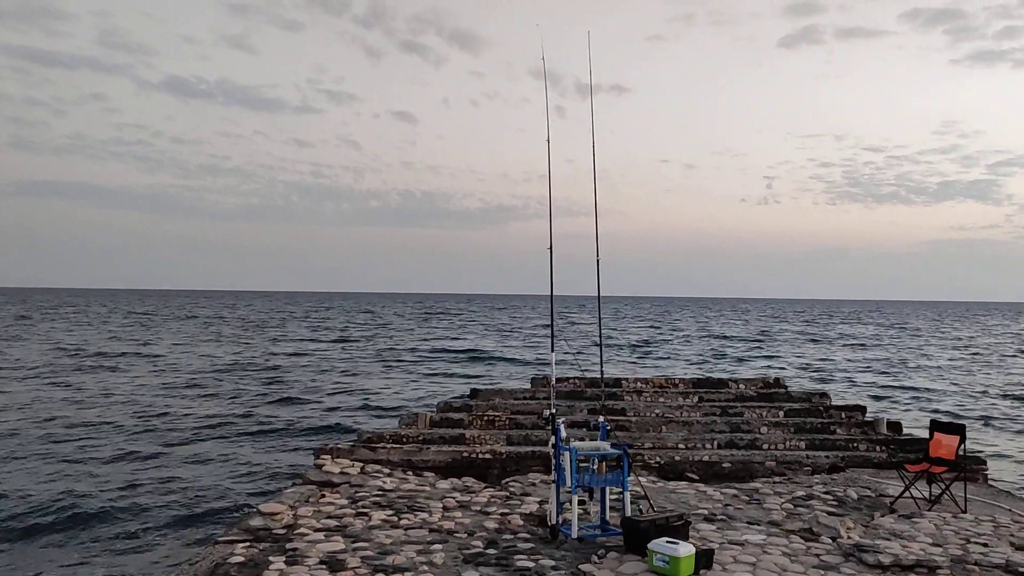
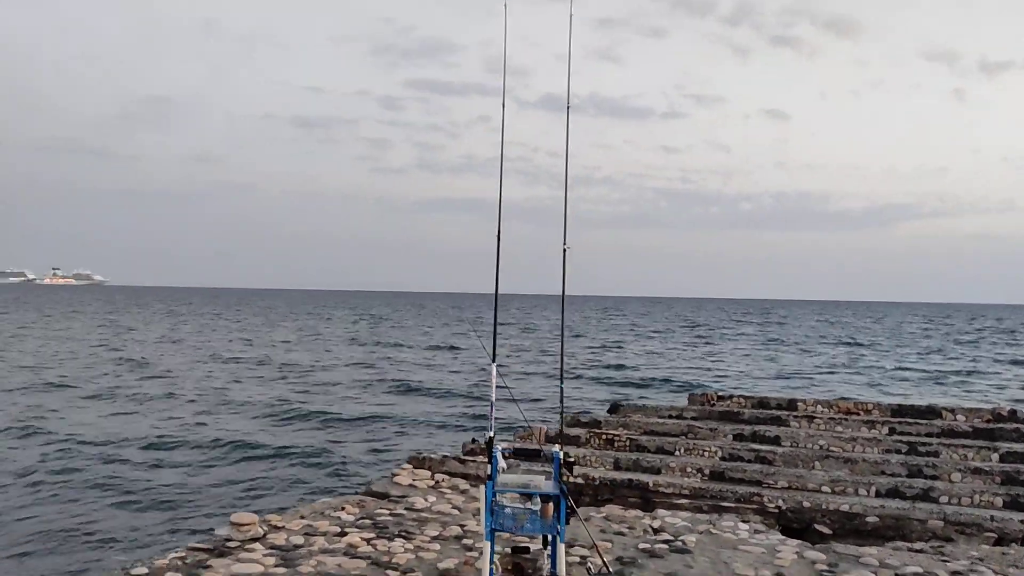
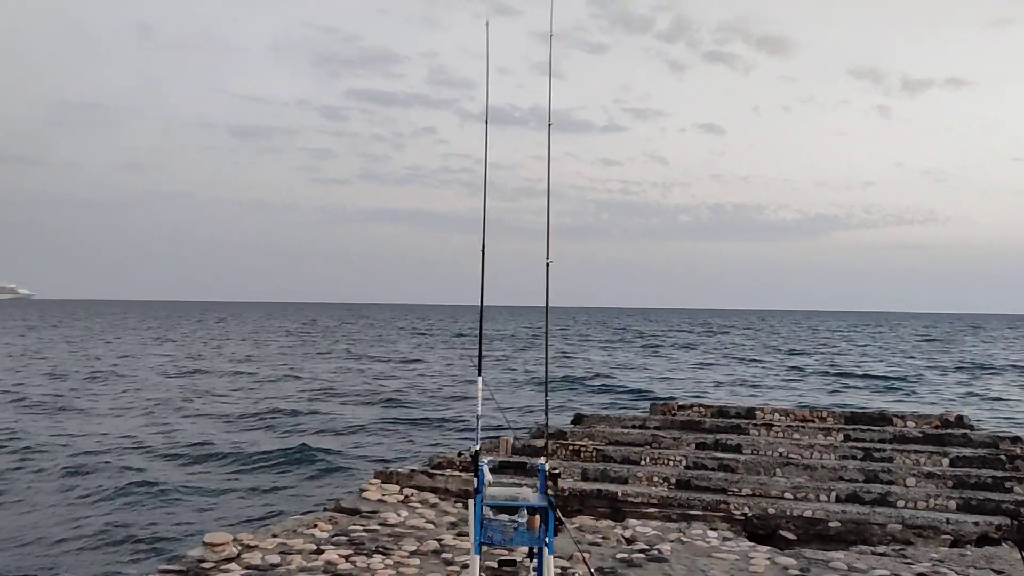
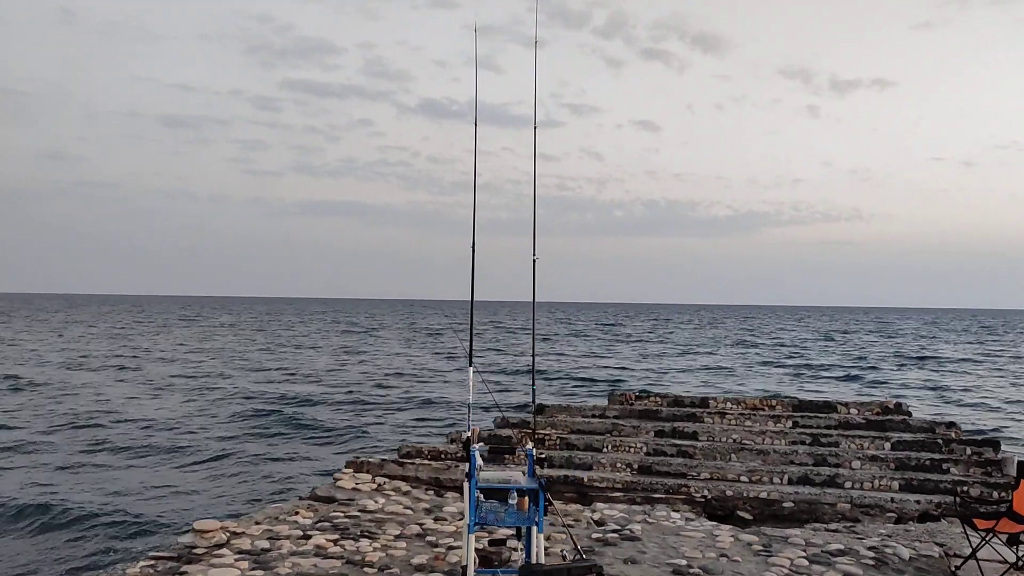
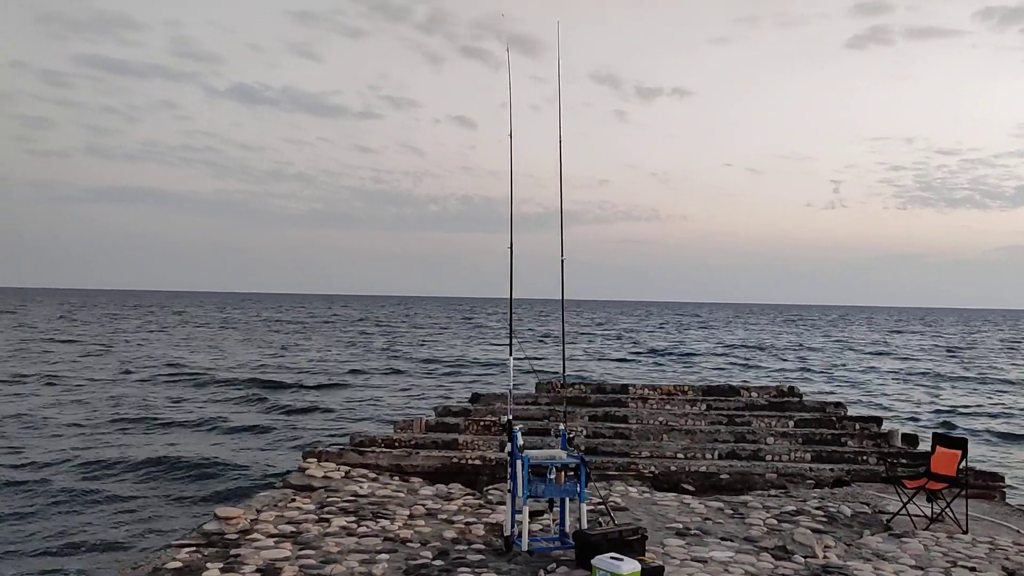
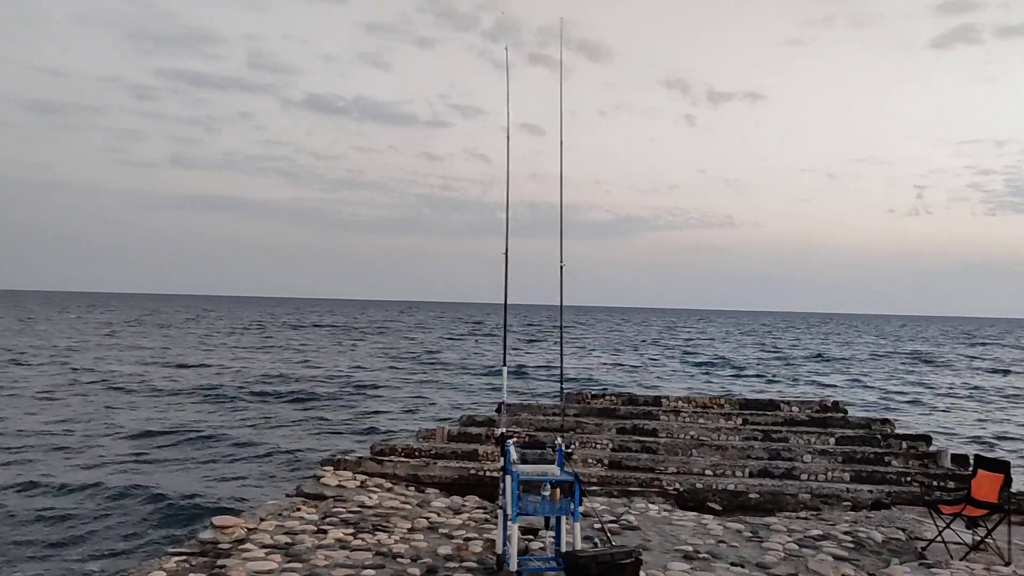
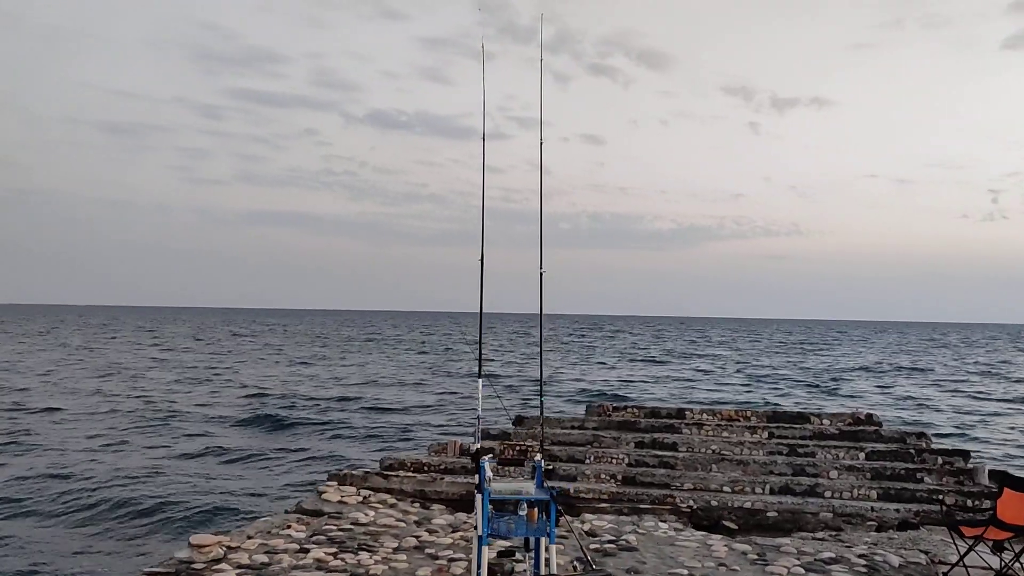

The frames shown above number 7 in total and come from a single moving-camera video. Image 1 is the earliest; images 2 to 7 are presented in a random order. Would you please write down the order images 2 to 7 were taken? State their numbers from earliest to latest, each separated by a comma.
5, 6, 7, 4, 3, 2
